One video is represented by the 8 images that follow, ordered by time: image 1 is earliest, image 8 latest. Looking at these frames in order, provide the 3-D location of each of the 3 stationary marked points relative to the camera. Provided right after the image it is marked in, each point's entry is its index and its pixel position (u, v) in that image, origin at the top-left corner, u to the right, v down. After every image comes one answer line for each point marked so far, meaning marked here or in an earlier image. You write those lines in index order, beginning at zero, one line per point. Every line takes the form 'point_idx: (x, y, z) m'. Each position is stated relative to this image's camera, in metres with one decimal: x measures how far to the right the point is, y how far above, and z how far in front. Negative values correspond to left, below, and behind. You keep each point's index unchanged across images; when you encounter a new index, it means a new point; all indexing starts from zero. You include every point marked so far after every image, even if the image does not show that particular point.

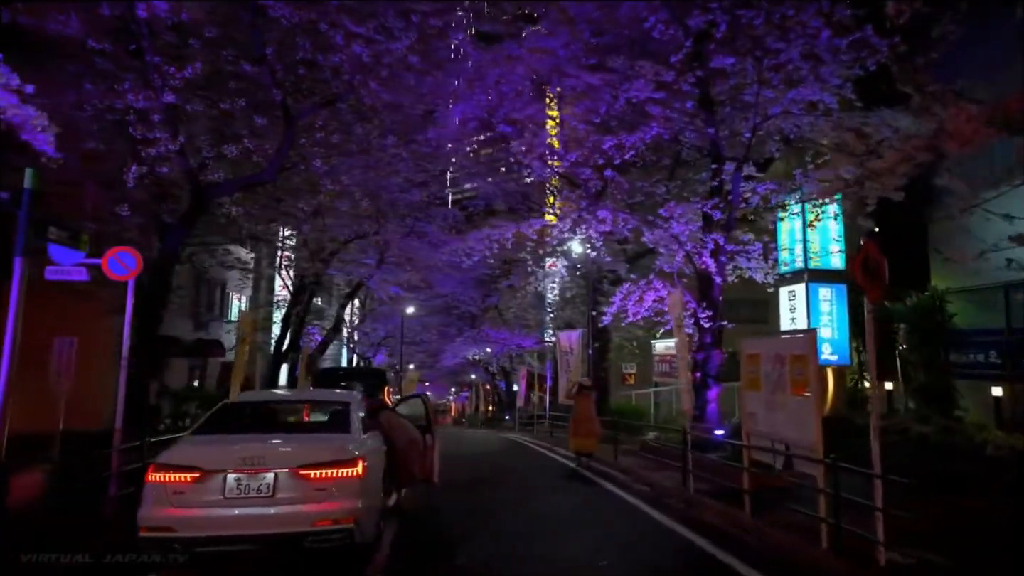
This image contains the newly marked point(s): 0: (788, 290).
0: (+6.1, 0.0, +16.1) m
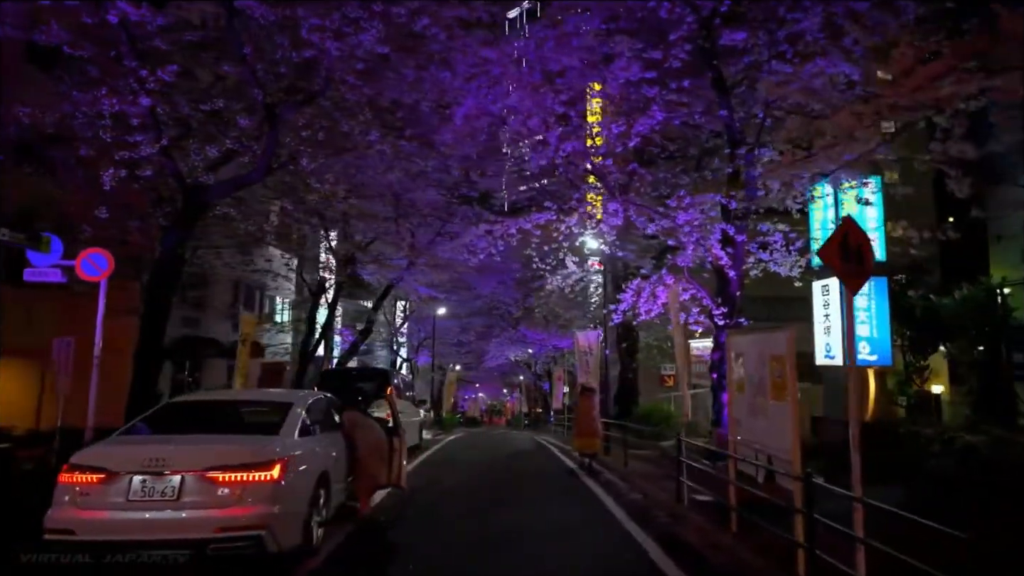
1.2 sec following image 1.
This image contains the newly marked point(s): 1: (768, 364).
0: (+6.3, +0.1, +15.0) m
1: (+2.4, -0.7, +7.0) m
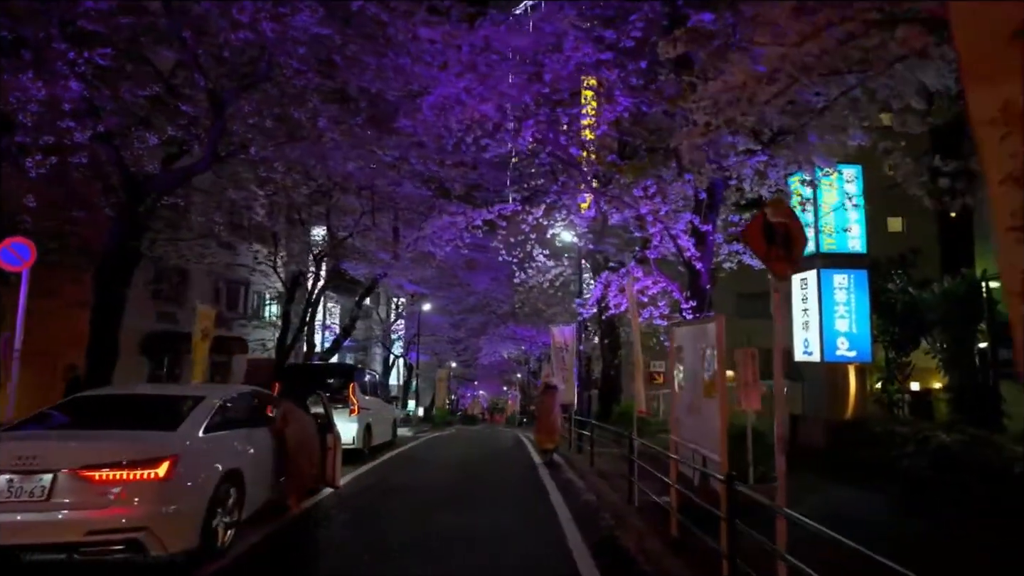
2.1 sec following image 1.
0: (+5.6, +0.2, +14.5) m
1: (+1.7, -0.6, +6.6) m
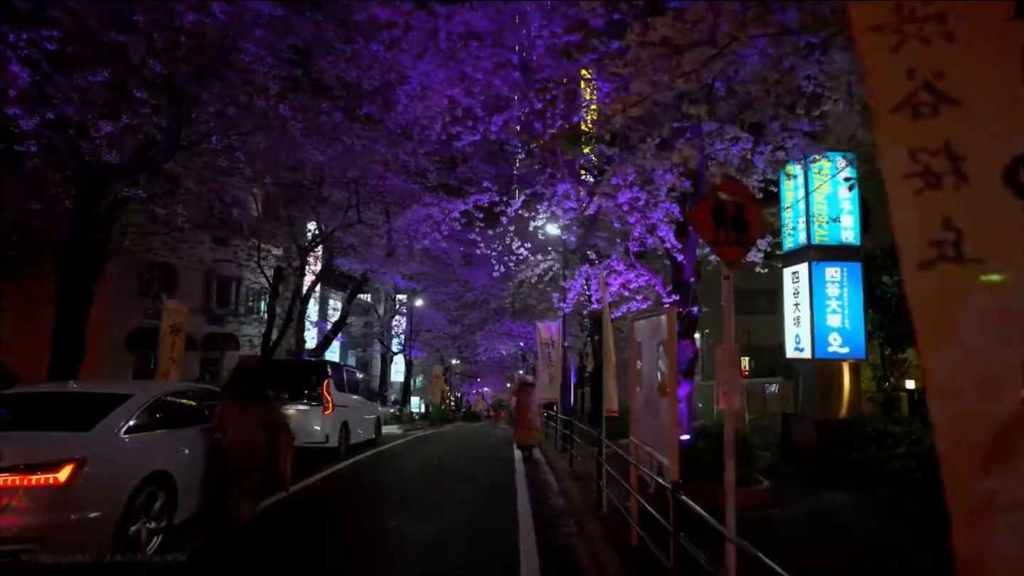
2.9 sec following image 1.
0: (+5.2, +0.3, +13.9) m
1: (+1.2, -0.5, +6.0) m
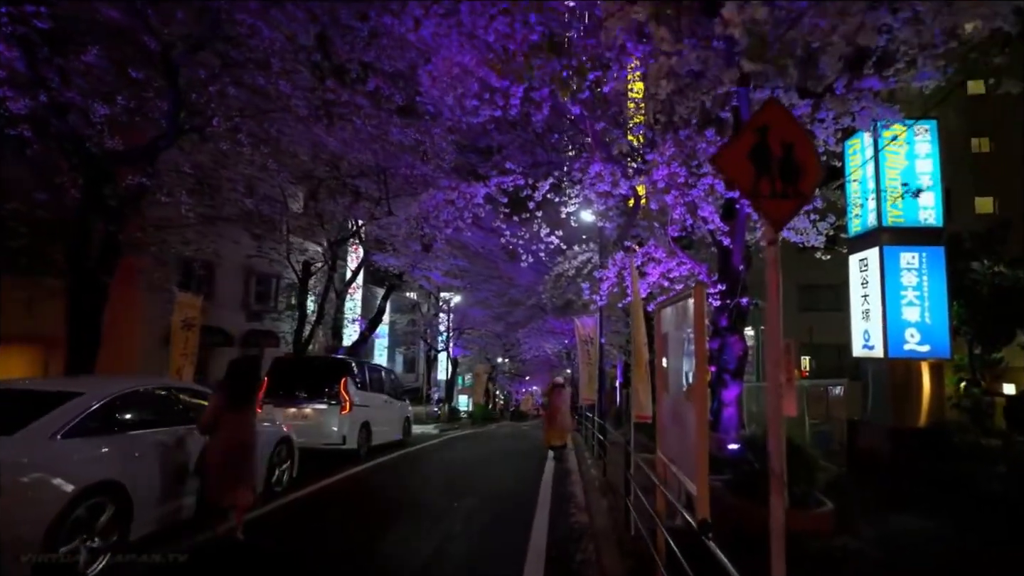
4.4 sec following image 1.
0: (+5.7, +0.5, +12.4) m
1: (+1.1, -0.4, +4.8) m
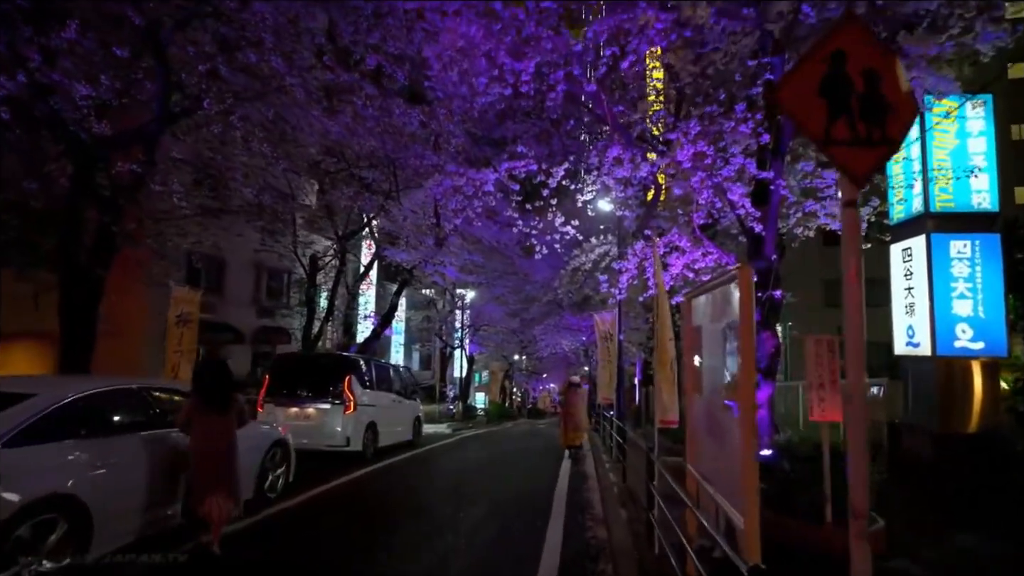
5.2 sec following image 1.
0: (+5.9, +0.6, +11.4) m
1: (+1.1, -0.3, +4.0) m
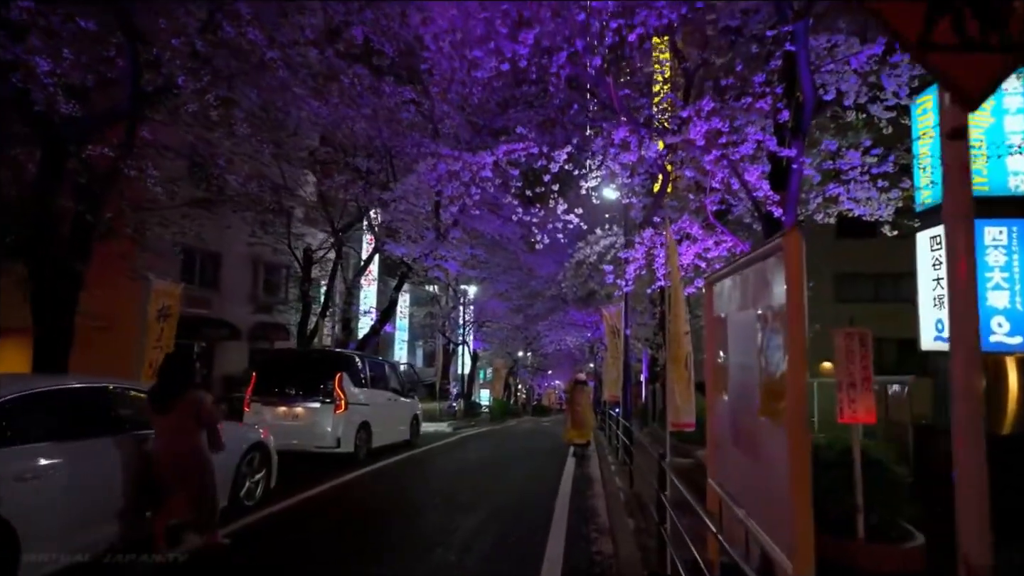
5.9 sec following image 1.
0: (+5.9, +0.7, +10.6) m
1: (+1.1, -0.2, +3.2) m
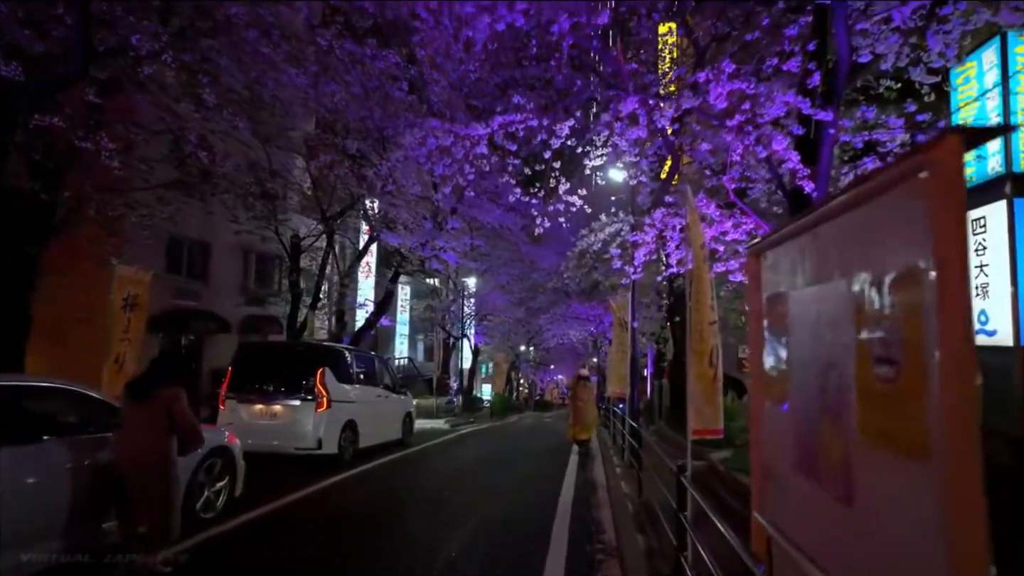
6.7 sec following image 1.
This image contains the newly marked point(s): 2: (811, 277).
0: (+5.8, +0.9, +9.6) m
1: (+1.0, -0.1, +2.2) m
2: (+1.0, 0.0, +2.7) m
